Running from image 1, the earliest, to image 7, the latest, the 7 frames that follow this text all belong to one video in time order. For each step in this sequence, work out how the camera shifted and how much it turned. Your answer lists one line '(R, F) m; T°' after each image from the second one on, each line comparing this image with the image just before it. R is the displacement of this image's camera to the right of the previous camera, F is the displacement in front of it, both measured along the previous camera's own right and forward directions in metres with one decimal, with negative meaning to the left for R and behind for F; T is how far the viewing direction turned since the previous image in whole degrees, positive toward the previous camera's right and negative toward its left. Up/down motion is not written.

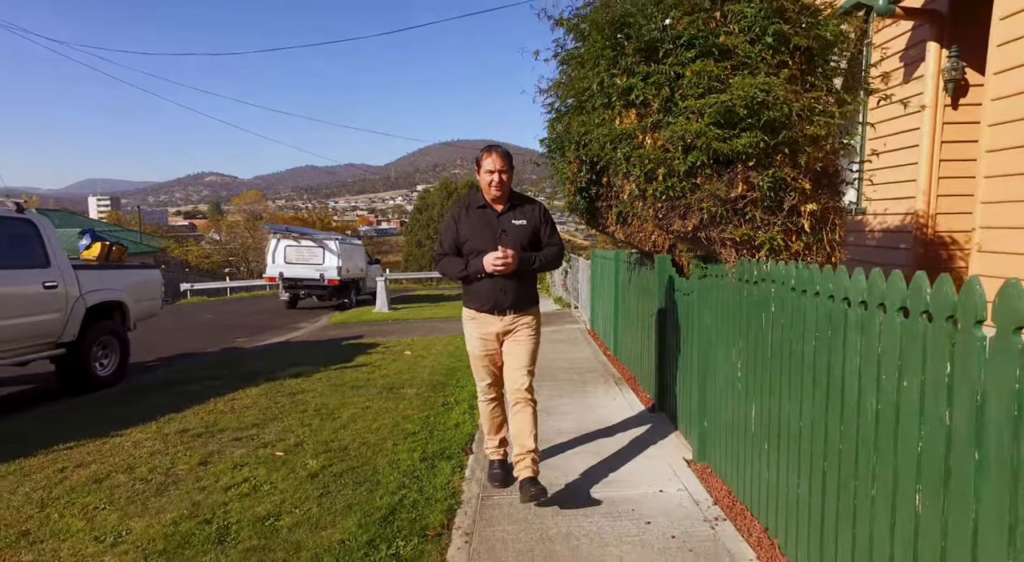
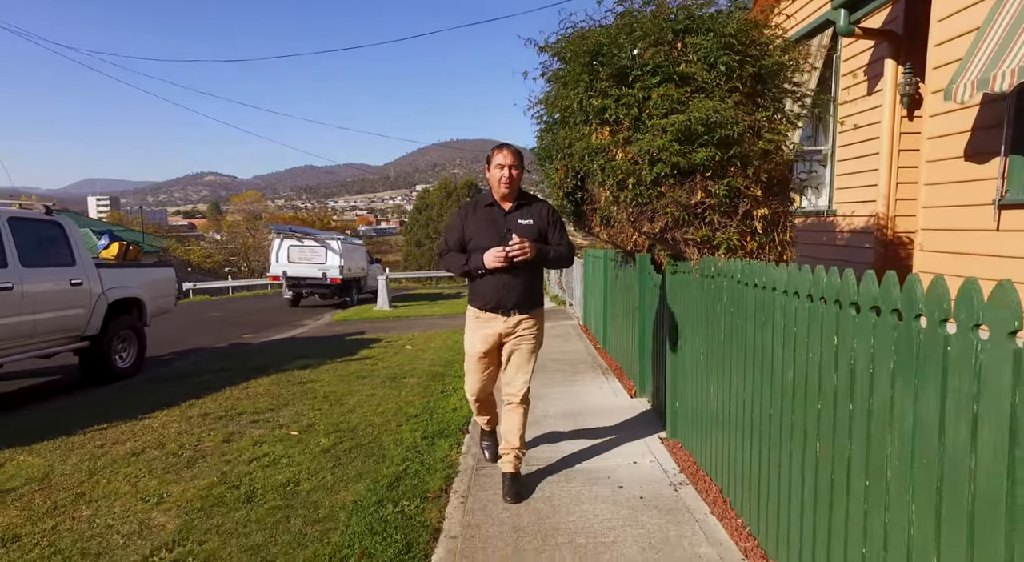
(+0.1, -0.6) m; 0°
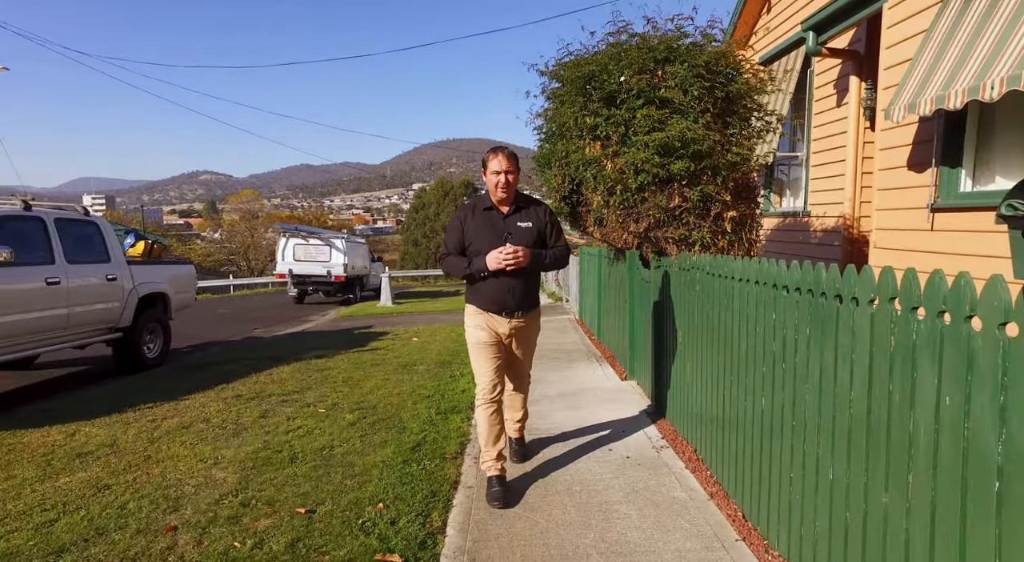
(-0.1, -0.7) m; 0°
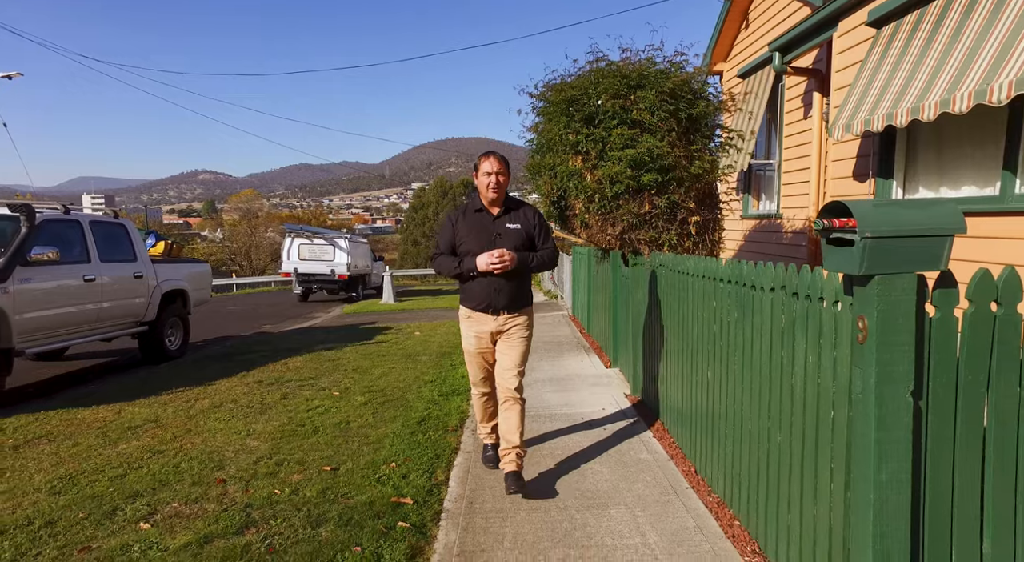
(+0.1, -0.8) m; 0°
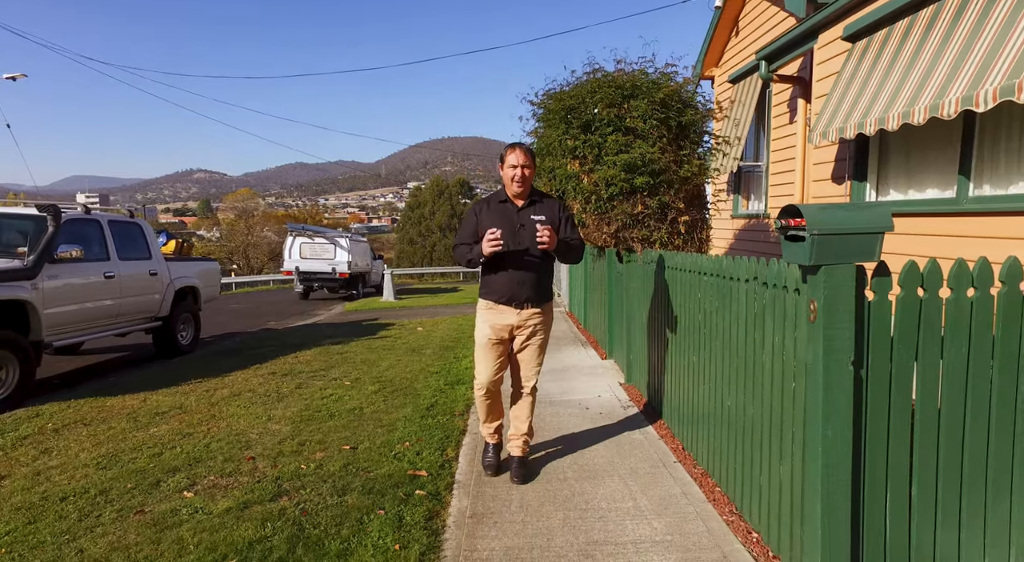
(-0.1, -0.4) m; 0°
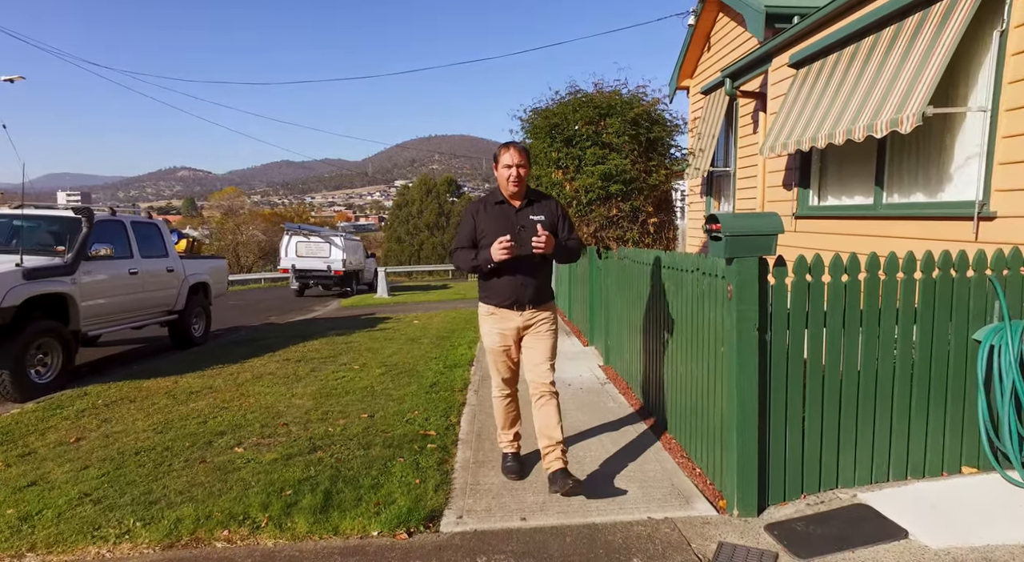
(-0.1, -0.9) m; +1°
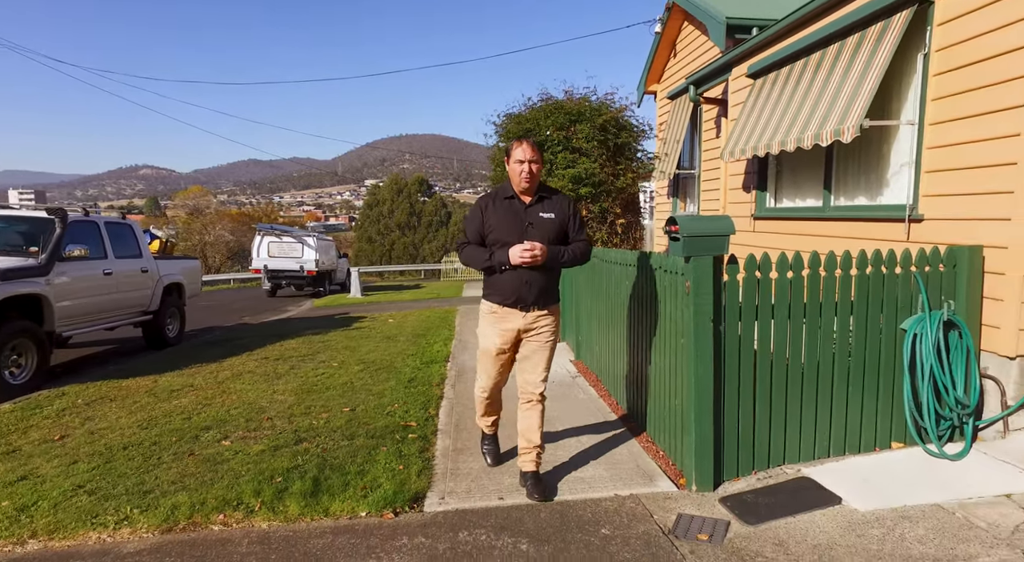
(0.0, -0.3) m; +2°
